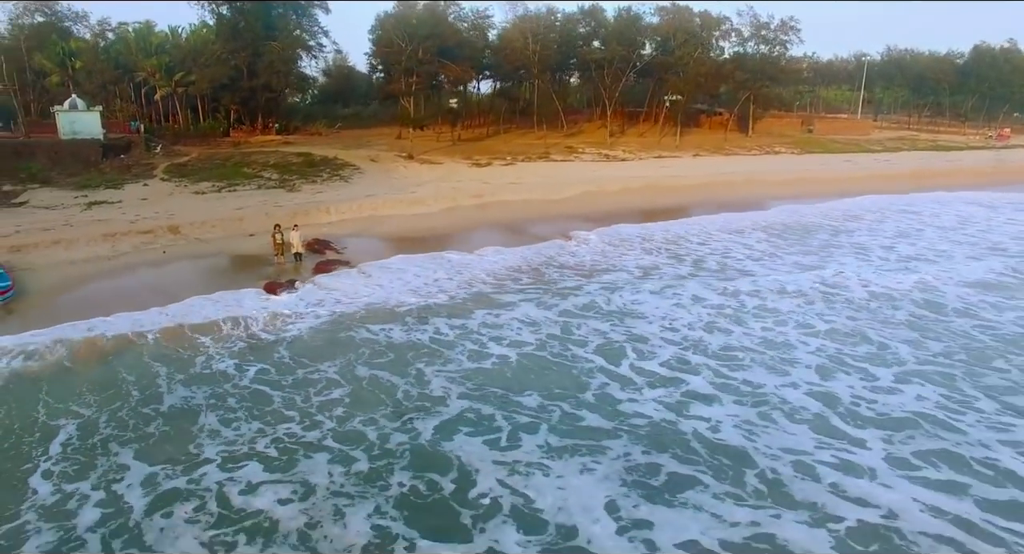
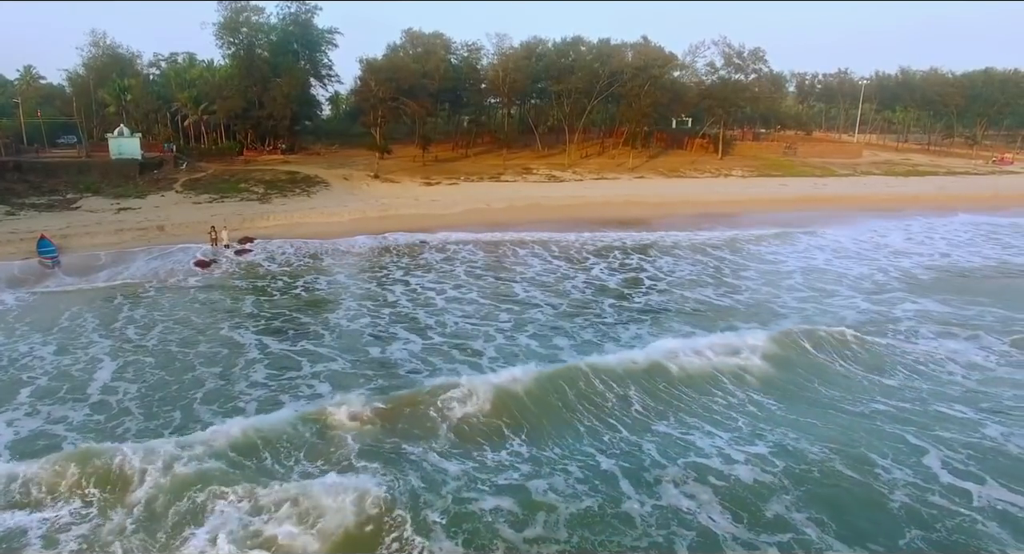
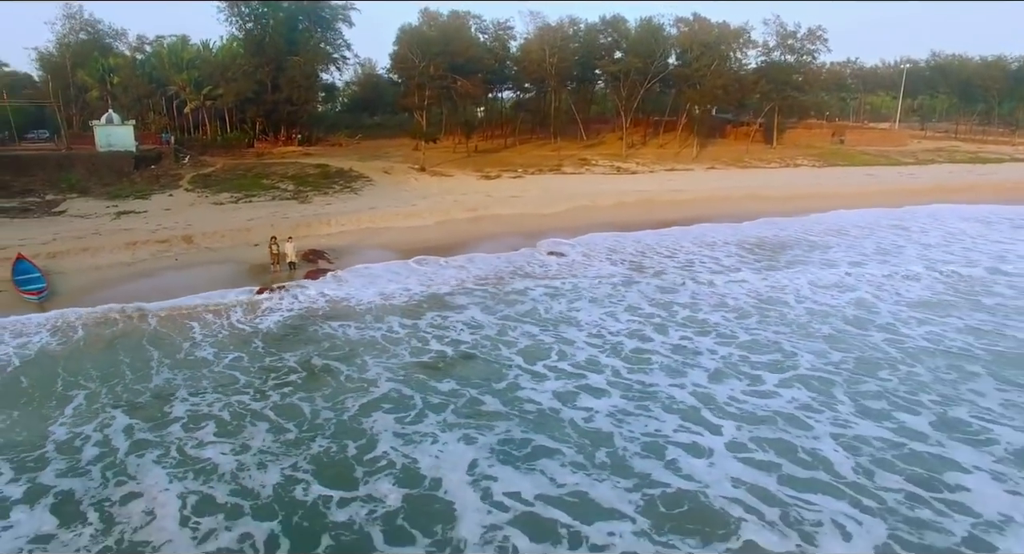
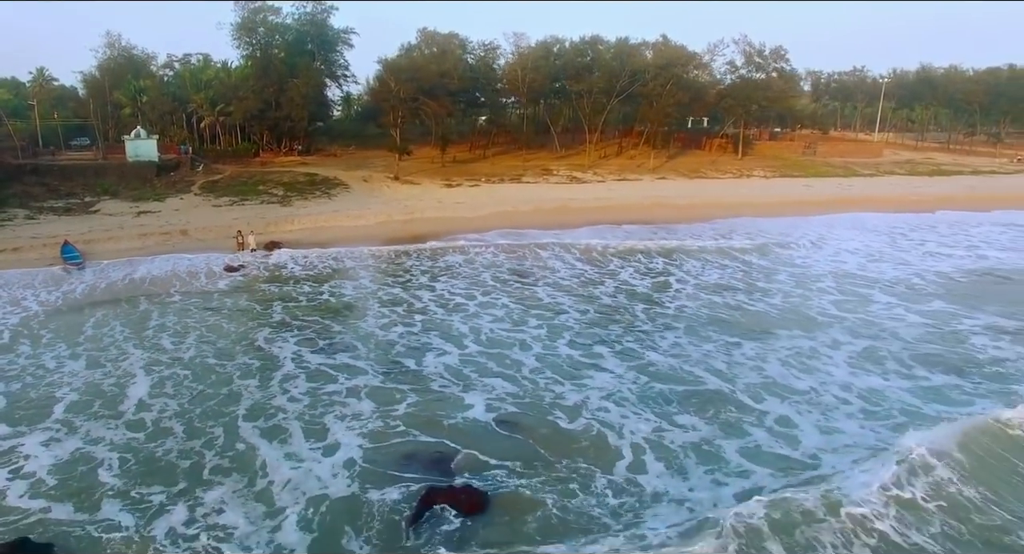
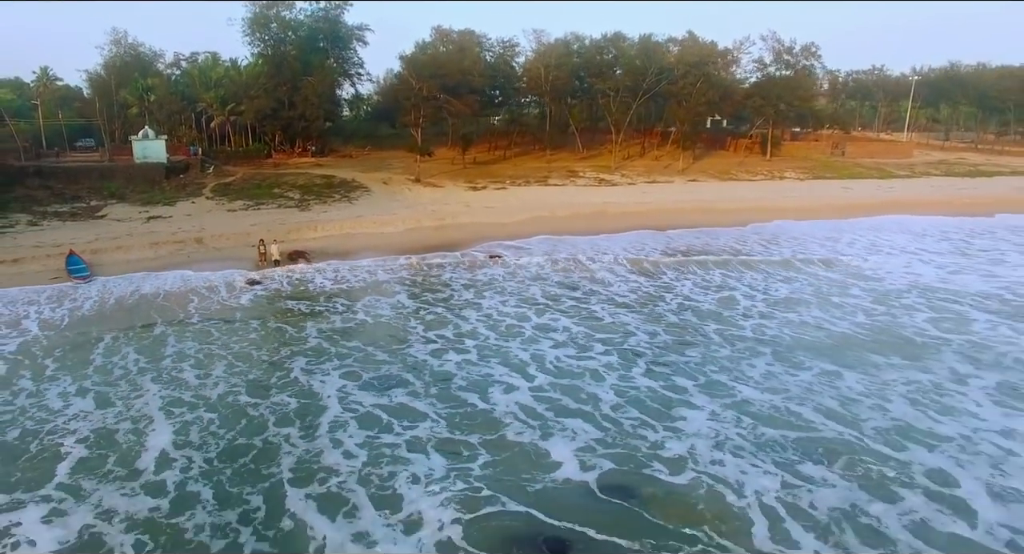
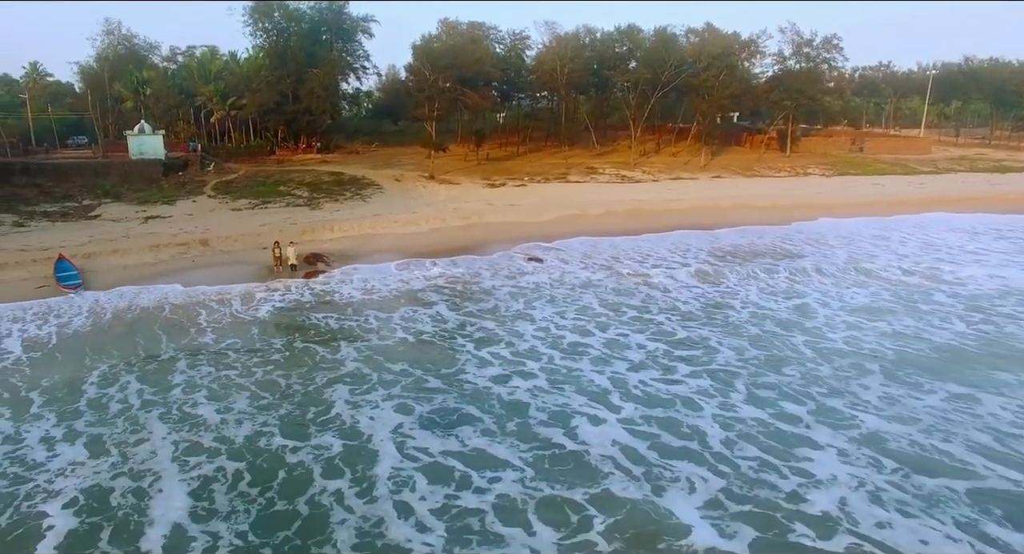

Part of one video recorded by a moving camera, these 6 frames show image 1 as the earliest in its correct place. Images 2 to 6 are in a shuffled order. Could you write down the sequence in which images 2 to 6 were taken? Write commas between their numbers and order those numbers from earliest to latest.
3, 6, 5, 4, 2
